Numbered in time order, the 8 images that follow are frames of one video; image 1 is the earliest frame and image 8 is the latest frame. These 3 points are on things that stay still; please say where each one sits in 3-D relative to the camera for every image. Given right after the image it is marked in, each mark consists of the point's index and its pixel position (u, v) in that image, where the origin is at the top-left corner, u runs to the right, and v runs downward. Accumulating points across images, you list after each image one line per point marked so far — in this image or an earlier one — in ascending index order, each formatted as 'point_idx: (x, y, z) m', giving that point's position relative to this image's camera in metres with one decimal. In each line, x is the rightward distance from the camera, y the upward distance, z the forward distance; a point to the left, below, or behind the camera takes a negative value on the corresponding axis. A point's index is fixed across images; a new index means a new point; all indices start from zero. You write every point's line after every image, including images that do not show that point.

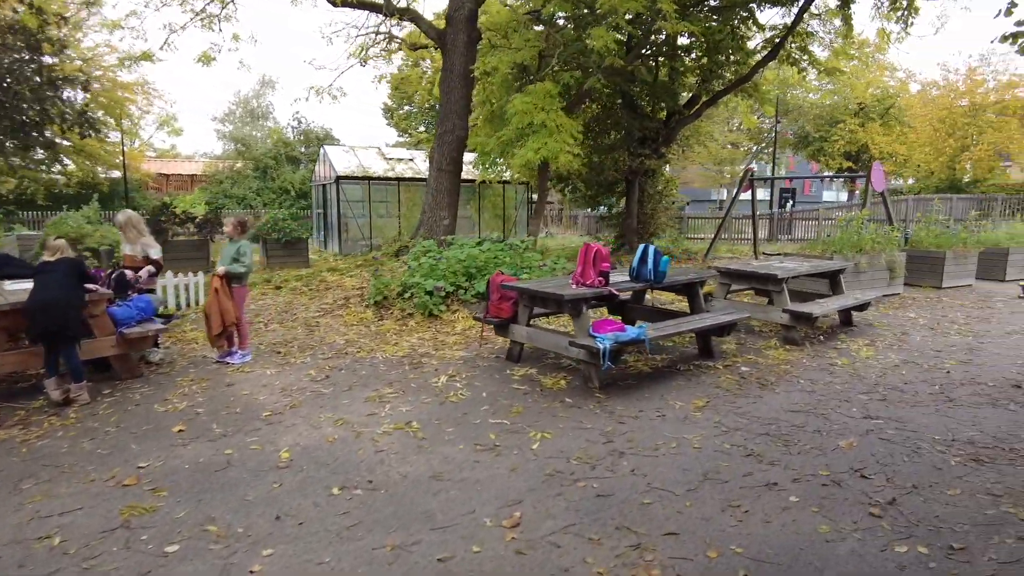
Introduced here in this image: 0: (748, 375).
0: (+1.7, -0.6, +4.8) m
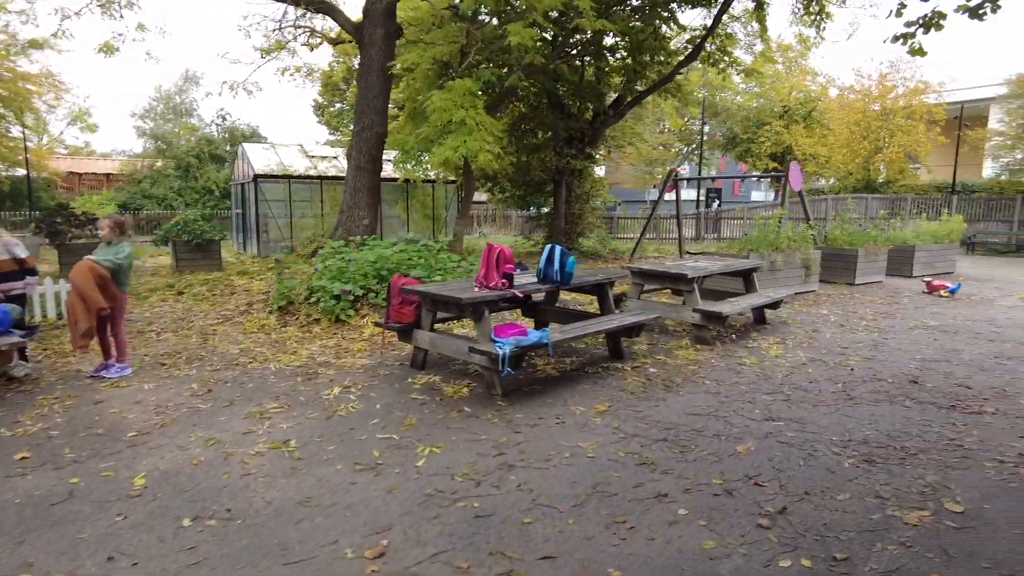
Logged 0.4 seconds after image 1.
0: (+1.0, -0.6, +4.7) m
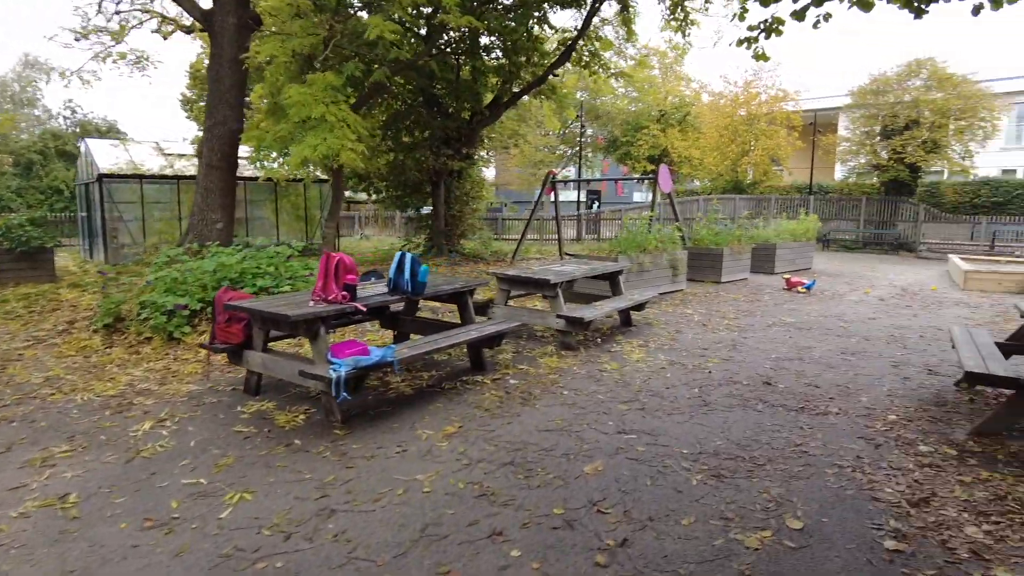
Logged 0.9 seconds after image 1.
0: (0.0, -0.7, +4.4) m
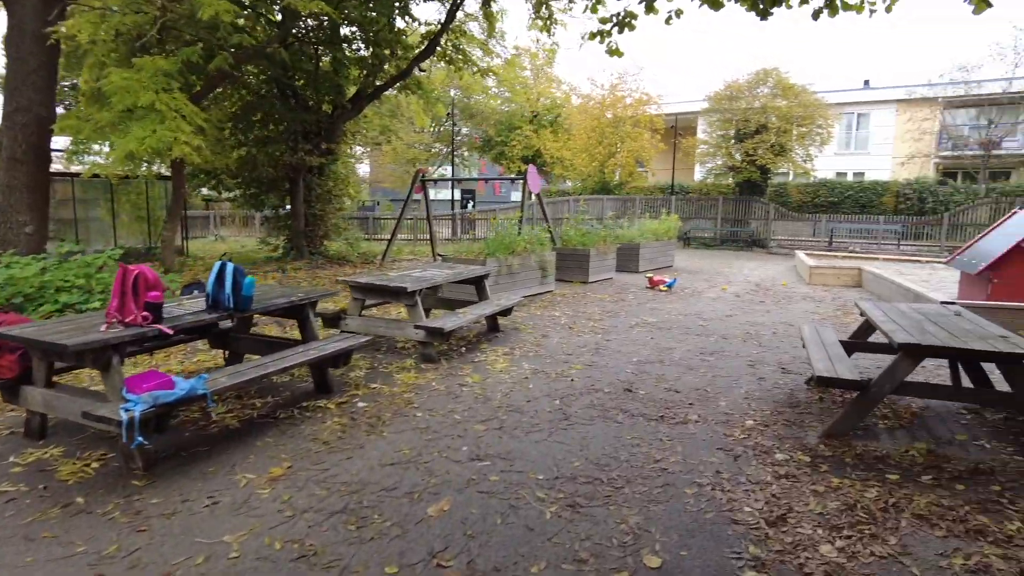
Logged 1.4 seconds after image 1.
0: (-0.9, -0.8, +4.0) m
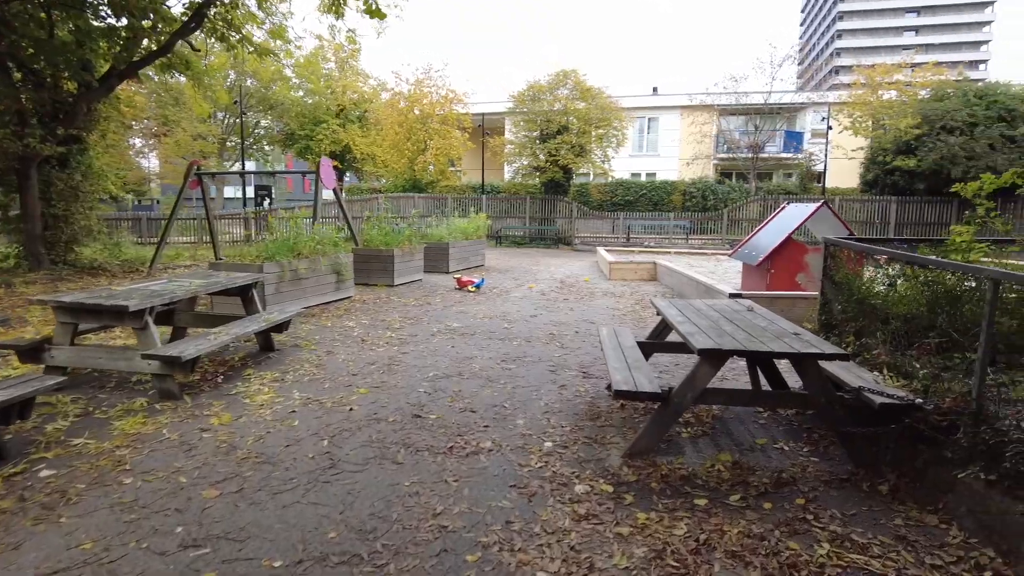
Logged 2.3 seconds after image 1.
0: (-2.1, -0.9, +2.8) m
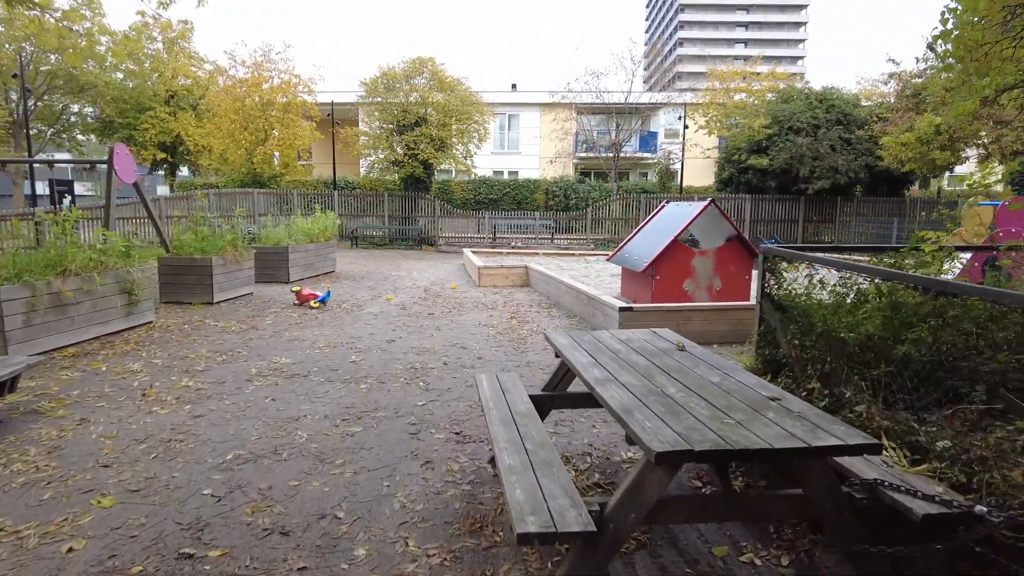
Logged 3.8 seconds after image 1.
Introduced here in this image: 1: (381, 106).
0: (-2.4, -1.1, +1.0) m
1: (-3.9, +5.4, +19.7) m
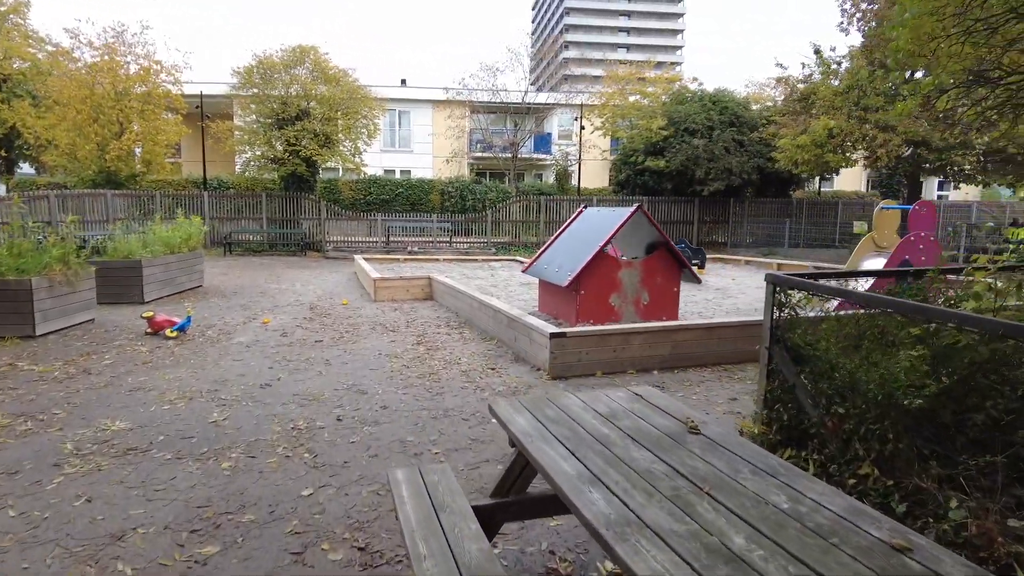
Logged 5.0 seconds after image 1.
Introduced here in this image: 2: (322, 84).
0: (-2.2, -1.4, -0.5) m
1: (-6.9, +5.1, +17.7) m
2: (-5.2, +5.6, +17.9) m
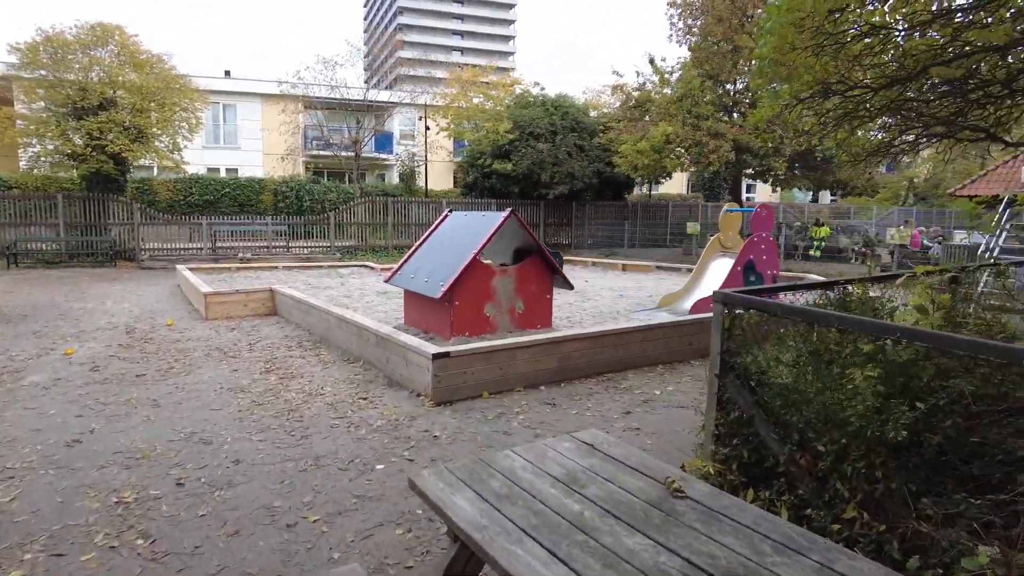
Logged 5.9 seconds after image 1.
0: (-1.6, -1.5, -1.5) m
1: (-10.7, +4.7, +15.1) m
2: (-9.1, +5.3, +15.7) m
